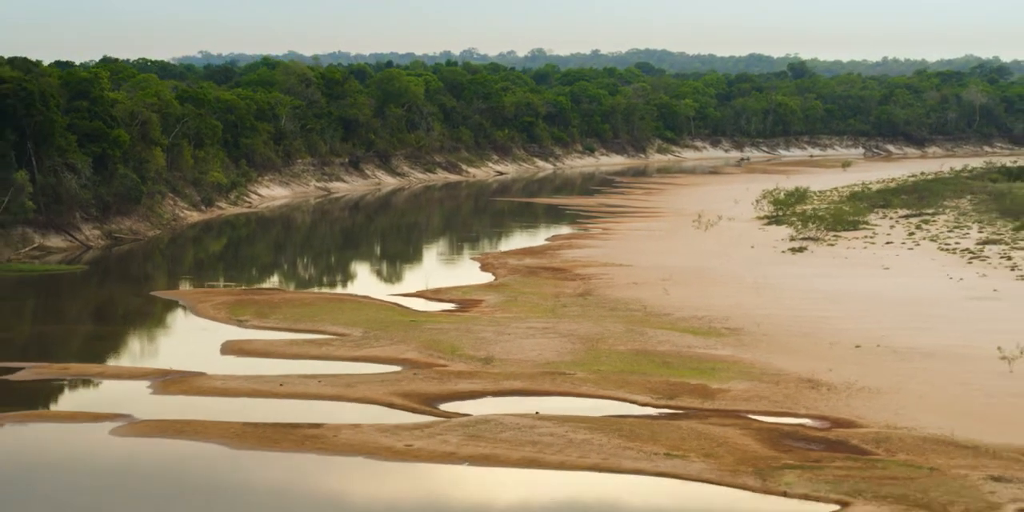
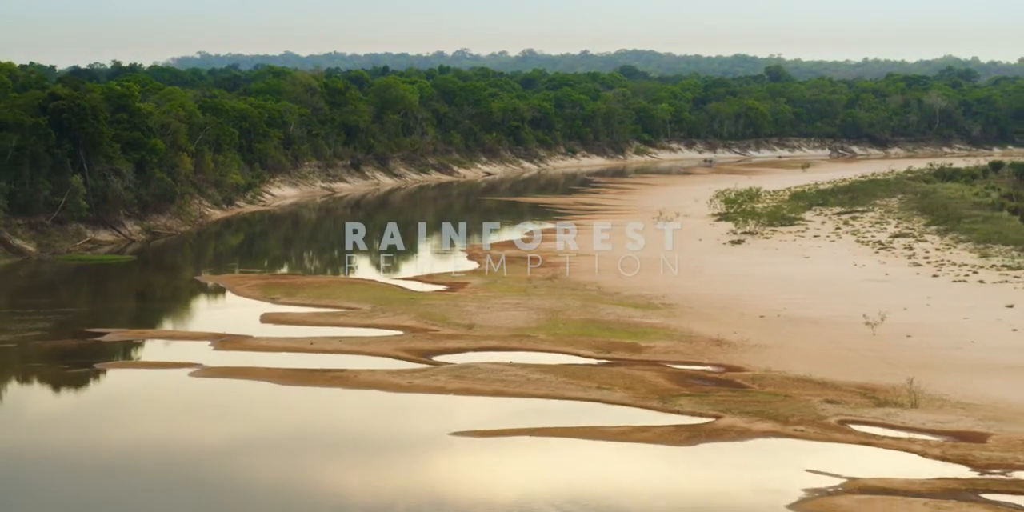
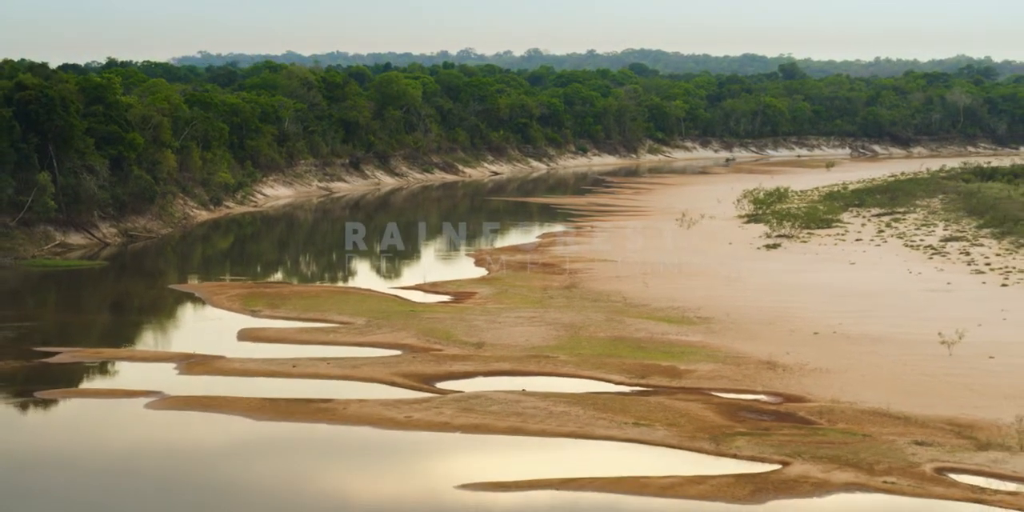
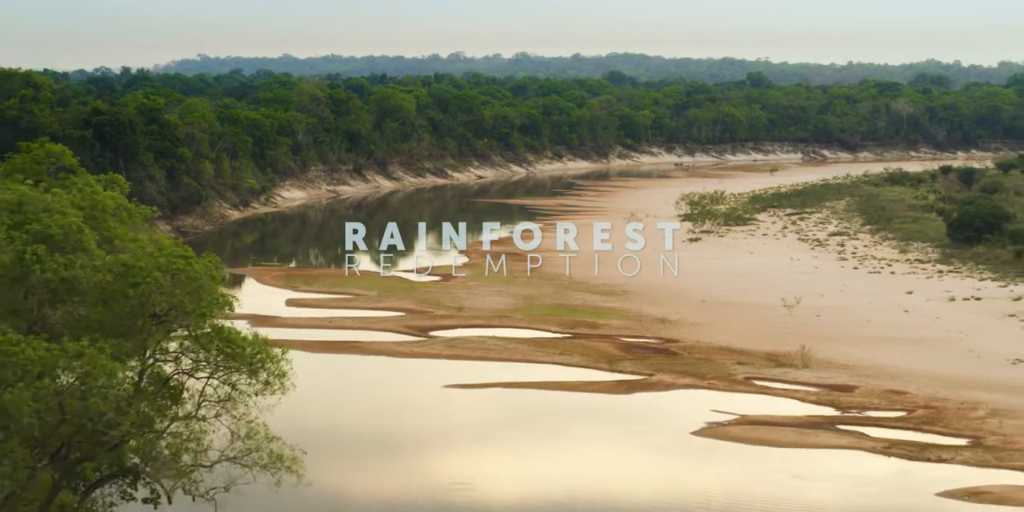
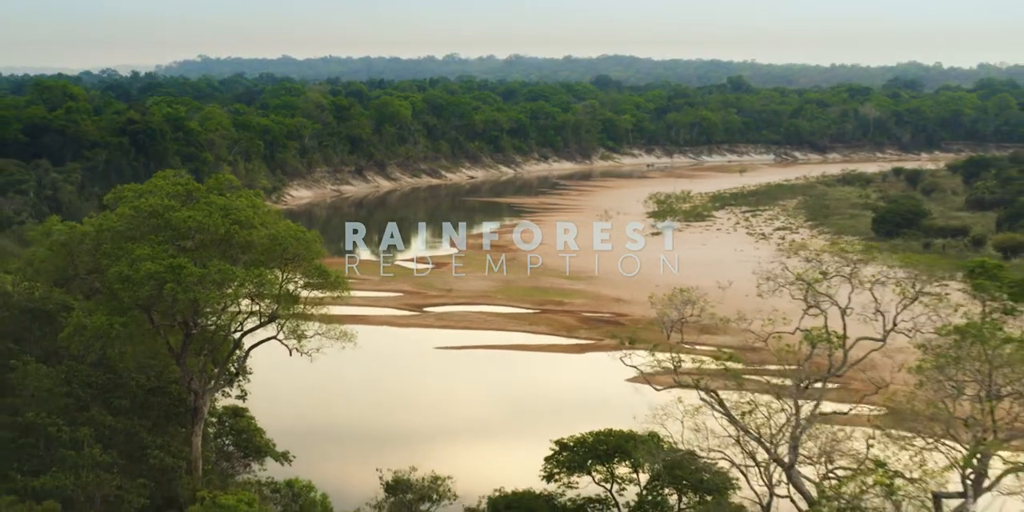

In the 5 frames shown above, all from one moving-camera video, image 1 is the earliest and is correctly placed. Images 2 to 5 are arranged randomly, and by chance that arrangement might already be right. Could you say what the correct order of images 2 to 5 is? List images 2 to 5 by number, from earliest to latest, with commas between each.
3, 2, 4, 5
